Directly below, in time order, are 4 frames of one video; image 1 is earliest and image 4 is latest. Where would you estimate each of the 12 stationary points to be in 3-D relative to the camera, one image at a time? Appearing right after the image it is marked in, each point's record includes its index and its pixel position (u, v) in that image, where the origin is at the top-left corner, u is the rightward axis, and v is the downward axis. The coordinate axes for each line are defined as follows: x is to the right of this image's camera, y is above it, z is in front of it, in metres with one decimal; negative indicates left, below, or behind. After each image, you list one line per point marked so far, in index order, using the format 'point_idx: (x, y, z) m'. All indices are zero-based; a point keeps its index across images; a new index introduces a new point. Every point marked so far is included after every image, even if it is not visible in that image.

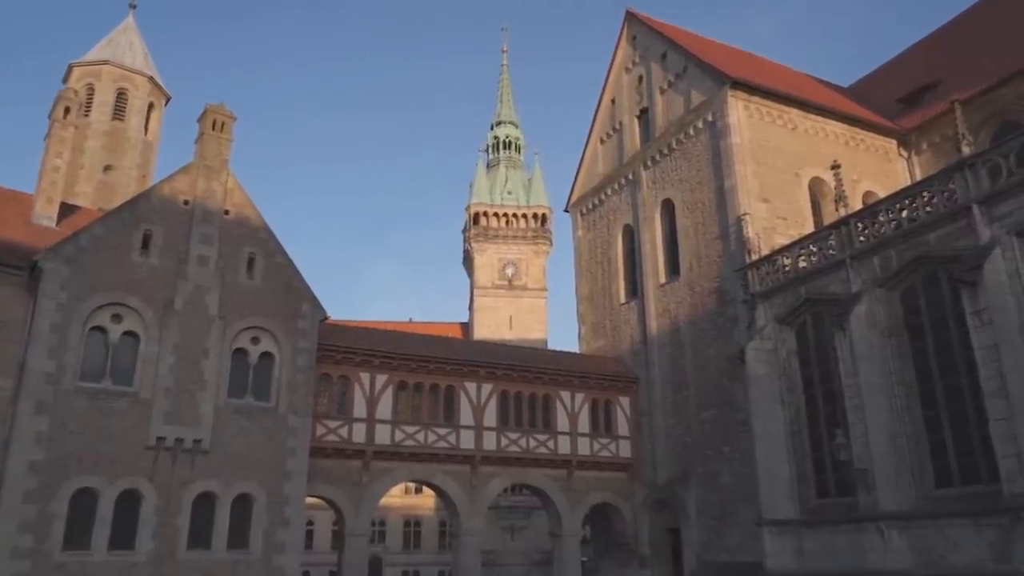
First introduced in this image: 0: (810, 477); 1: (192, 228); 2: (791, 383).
0: (+7.1, -4.5, +18.8) m
1: (-7.6, +1.4, +18.7) m
2: (+6.9, -2.3, +19.5) m
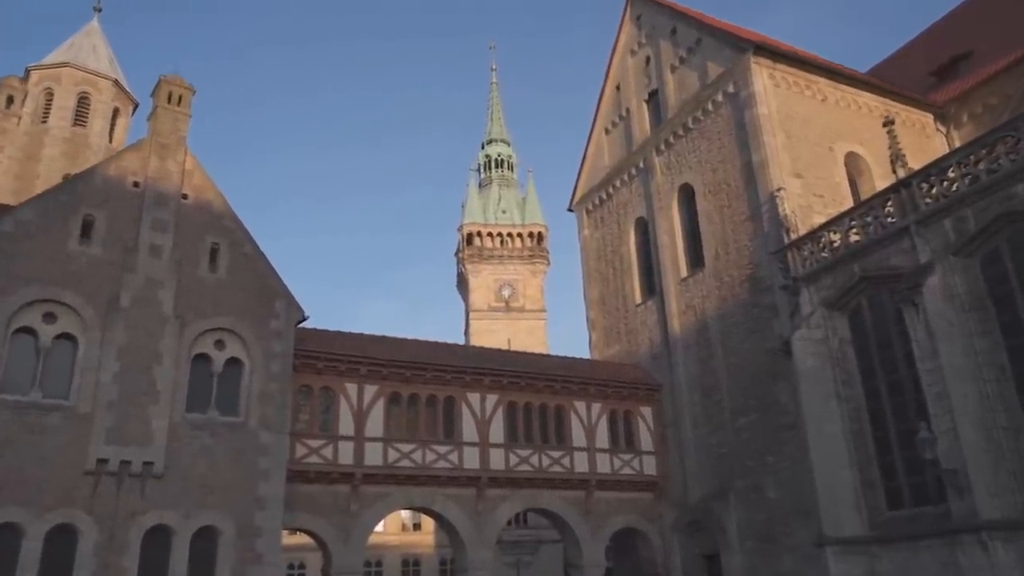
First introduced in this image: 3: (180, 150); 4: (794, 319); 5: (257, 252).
0: (+7.4, -4.0, +15.9) m
1: (-7.5, +1.5, +15.9) m
2: (+7.1, -1.9, +16.7) m
3: (-7.1, +3.0, +16.8) m
4: (+6.6, -0.7, +18.2) m
5: (-5.6, +0.8, +17.1) m
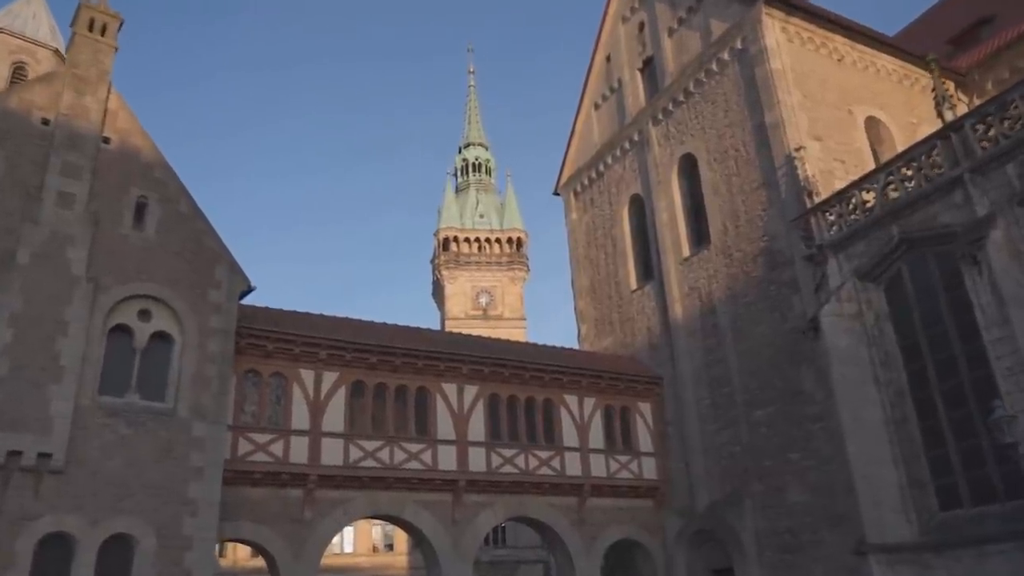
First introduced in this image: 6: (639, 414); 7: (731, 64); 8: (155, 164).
0: (+7.1, -3.3, +13.5) m
1: (-7.7, +2.2, +13.2) m
2: (+6.9, -1.2, +14.4) m
3: (-7.4, +3.6, +14.1) m
4: (+6.2, -0.1, +15.9) m
5: (-5.9, +1.4, +14.4) m
6: (+3.2, -3.2, +19.7) m
7: (+5.4, +5.6, +19.6) m
8: (-6.5, +2.3, +14.3) m
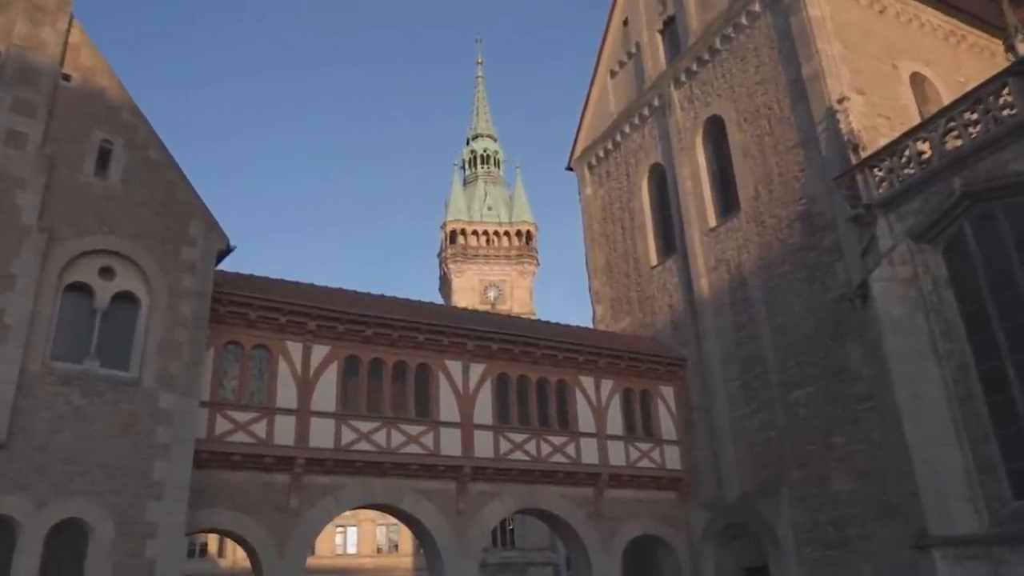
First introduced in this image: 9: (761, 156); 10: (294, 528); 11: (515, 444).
0: (+7.3, -2.6, +11.7) m
1: (-7.6, +2.9, +11.7) m
2: (+7.0, -0.5, +12.7) m
3: (-7.2, +4.3, +12.6) m
4: (+6.4, +0.5, +14.2) m
5: (-5.7, +2.1, +12.9) m
6: (+3.4, -2.5, +18.0) m
7: (+5.7, +6.2, +17.9) m
8: (-6.4, +3.0, +12.8) m
9: (+5.5, +2.9, +17.2) m
10: (-3.8, -4.1, +13.5) m
11: (+0.1, -3.1, +15.8) m
